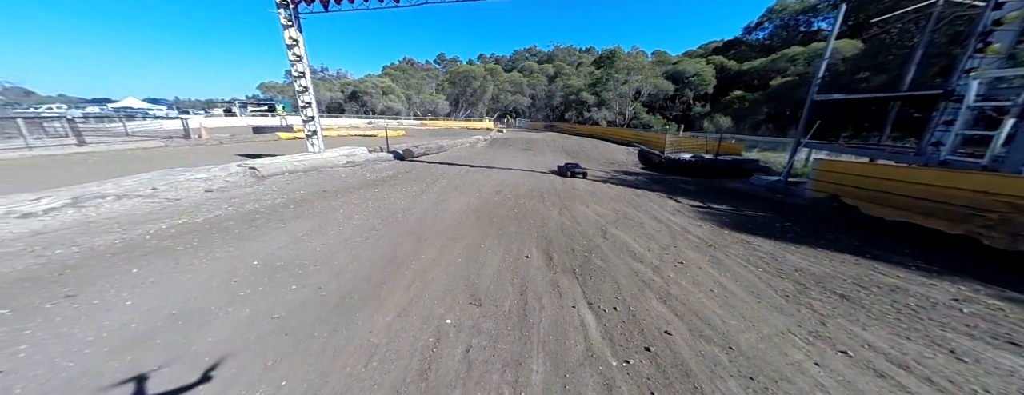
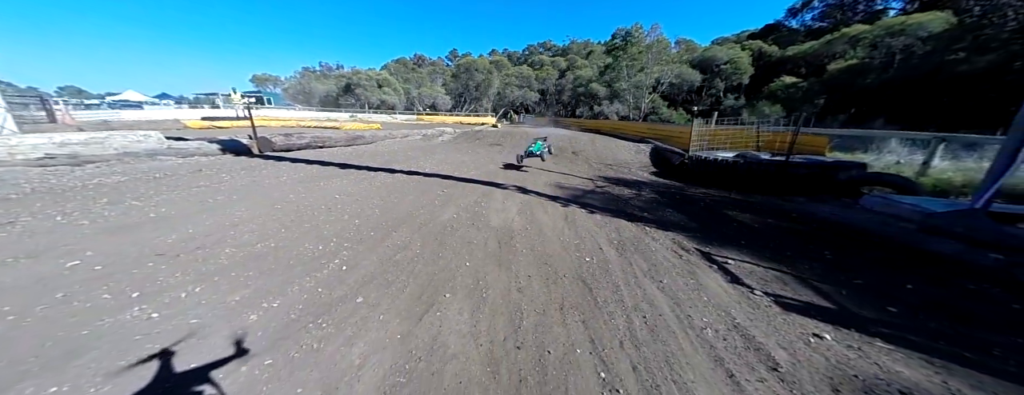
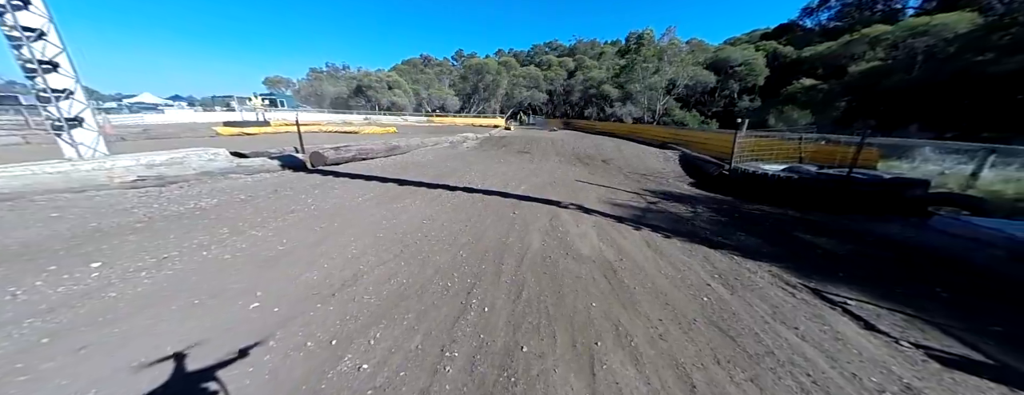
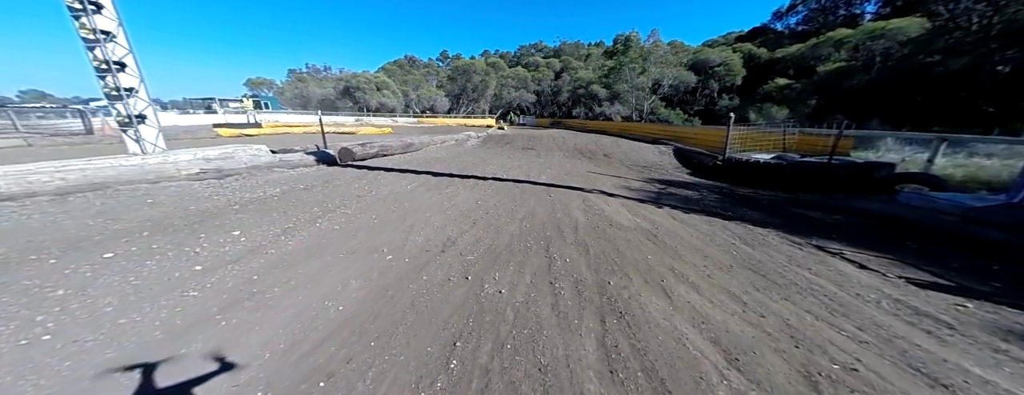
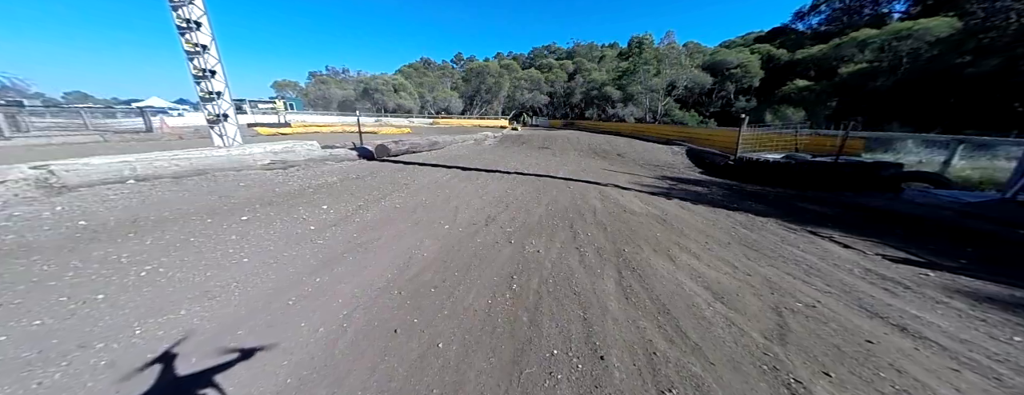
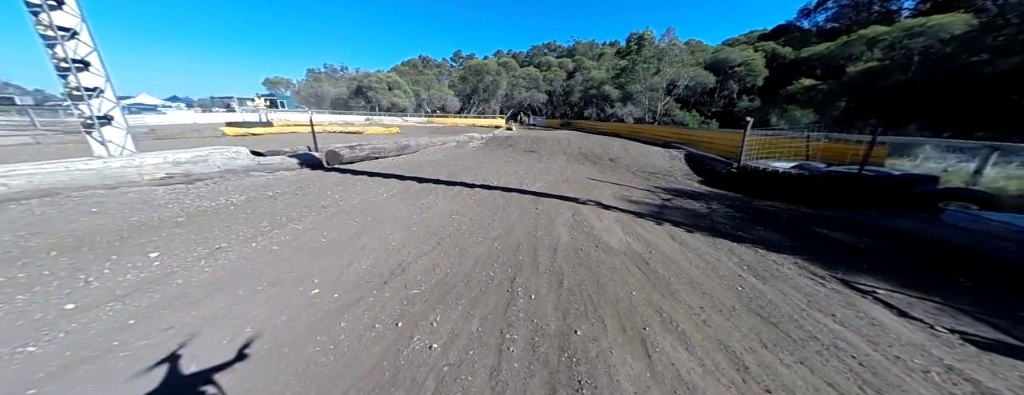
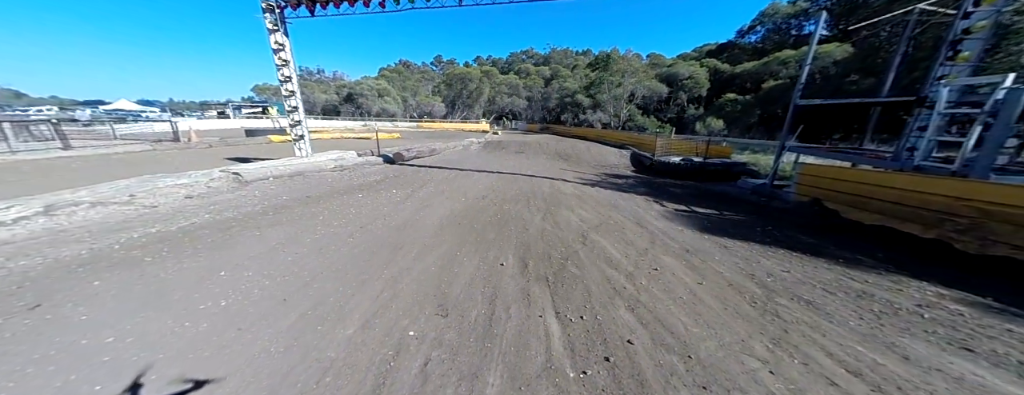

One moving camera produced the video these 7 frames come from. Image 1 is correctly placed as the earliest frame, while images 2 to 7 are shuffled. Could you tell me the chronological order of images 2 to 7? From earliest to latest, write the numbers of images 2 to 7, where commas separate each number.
7, 5, 4, 6, 3, 2
